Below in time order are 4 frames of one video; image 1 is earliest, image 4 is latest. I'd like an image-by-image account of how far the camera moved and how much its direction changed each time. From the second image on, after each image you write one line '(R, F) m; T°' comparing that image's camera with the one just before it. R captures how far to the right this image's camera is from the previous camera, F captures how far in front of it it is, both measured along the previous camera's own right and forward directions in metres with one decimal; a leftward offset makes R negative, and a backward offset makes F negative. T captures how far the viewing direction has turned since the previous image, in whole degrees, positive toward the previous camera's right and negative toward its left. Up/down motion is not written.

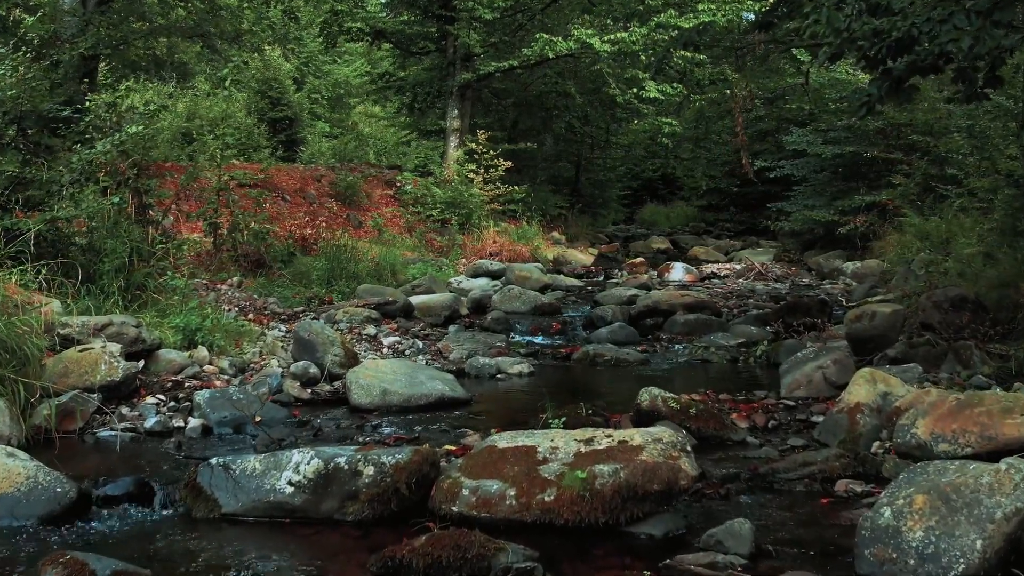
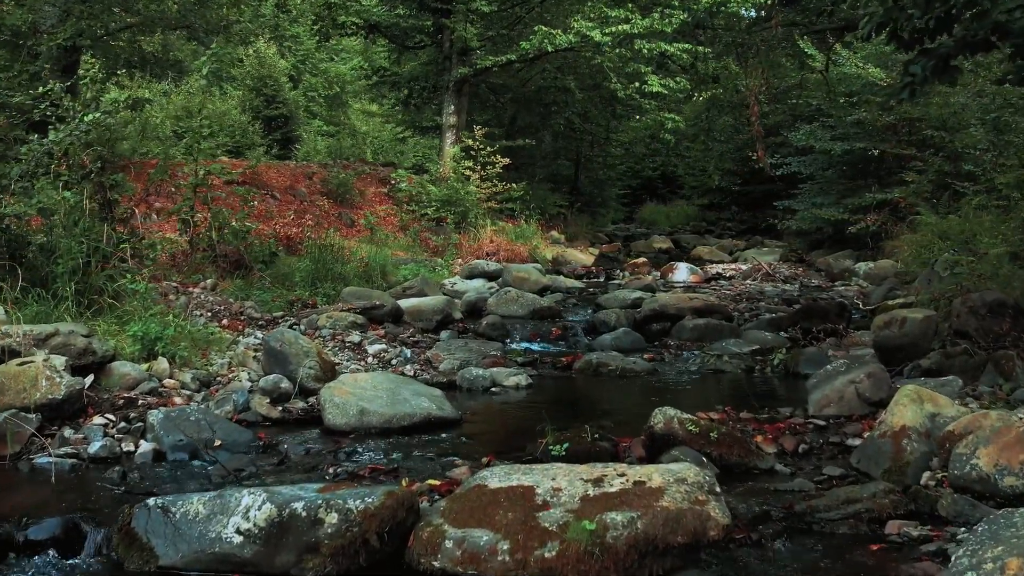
(0.0, +0.7) m; 0°
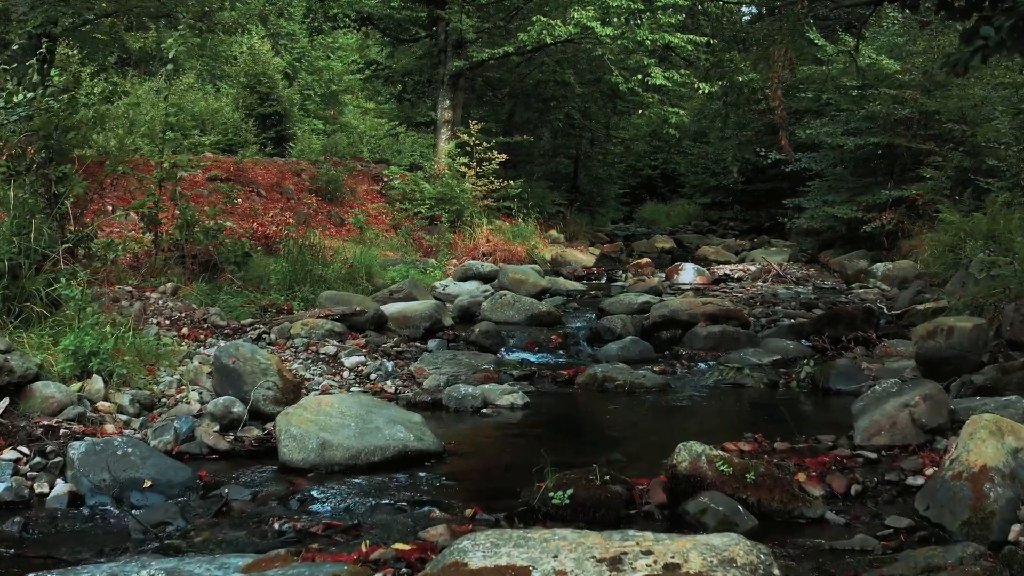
(0.0, +0.9) m; 0°
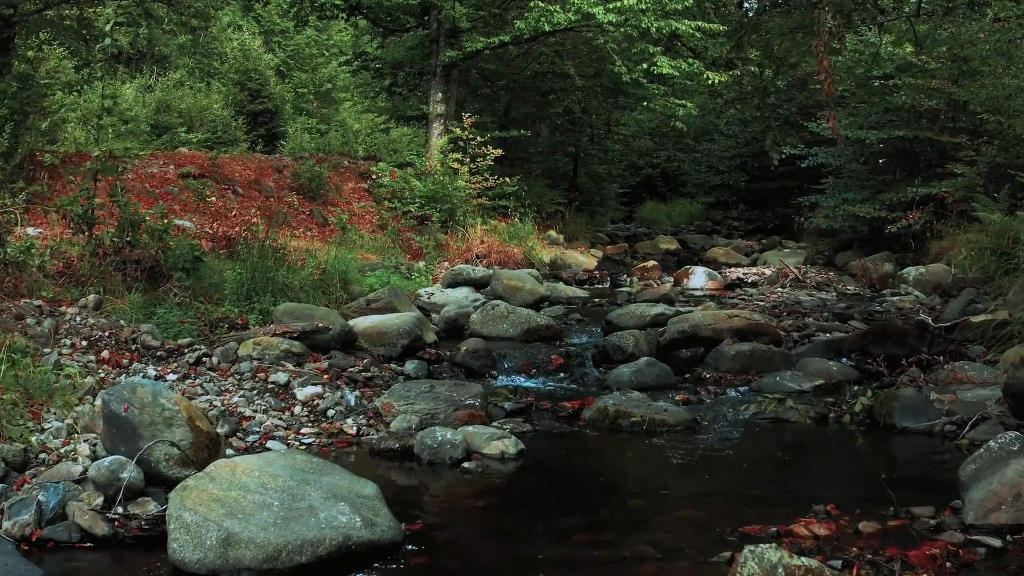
(+0.1, +1.3) m; 0°
